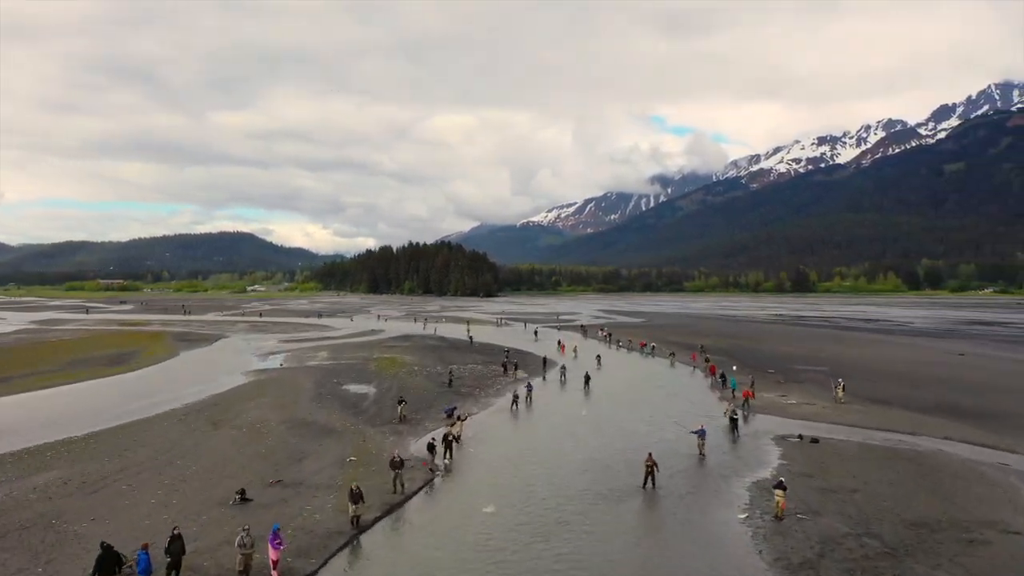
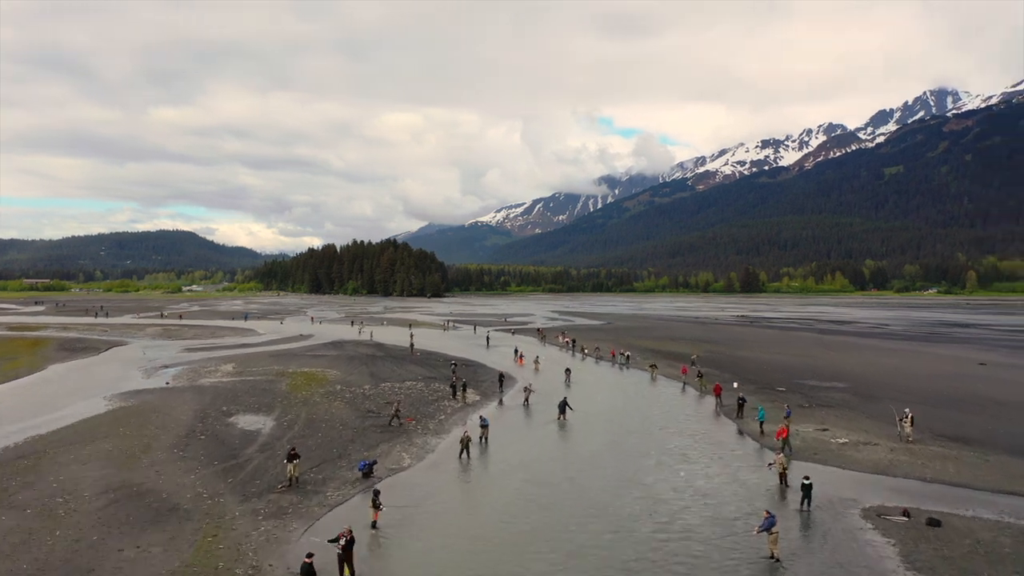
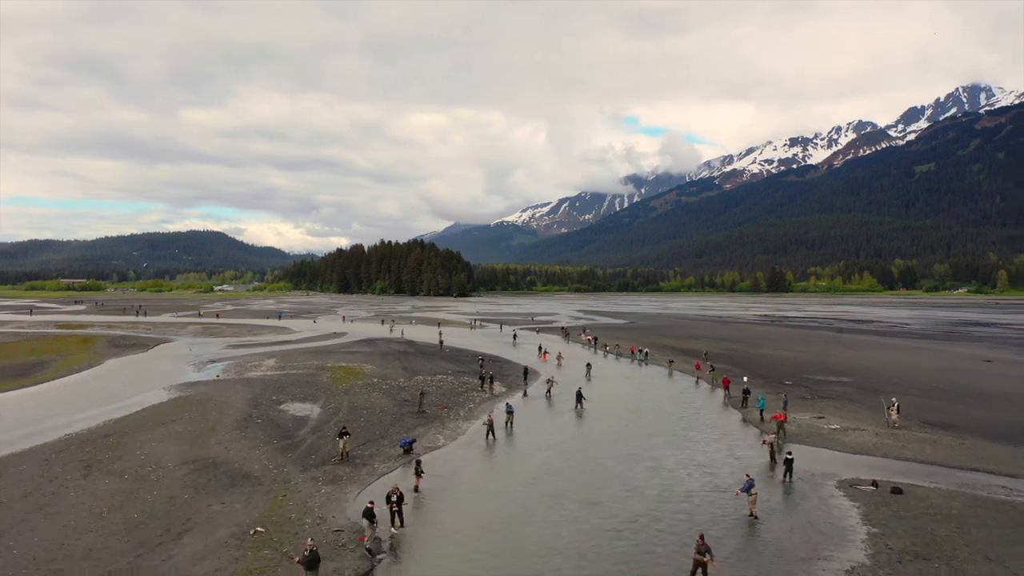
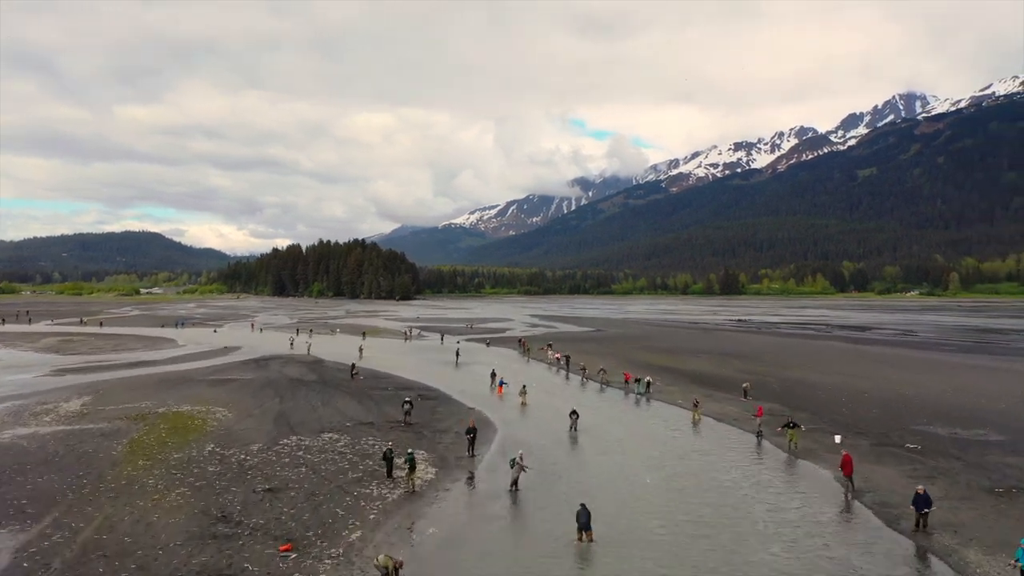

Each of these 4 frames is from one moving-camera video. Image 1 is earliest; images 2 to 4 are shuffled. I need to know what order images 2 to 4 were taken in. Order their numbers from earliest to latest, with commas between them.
3, 2, 4
